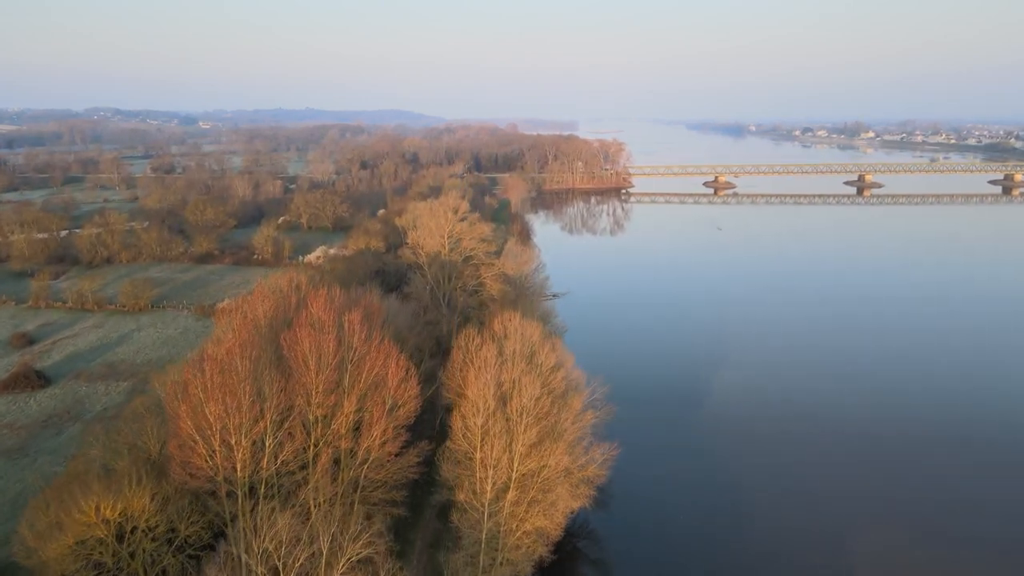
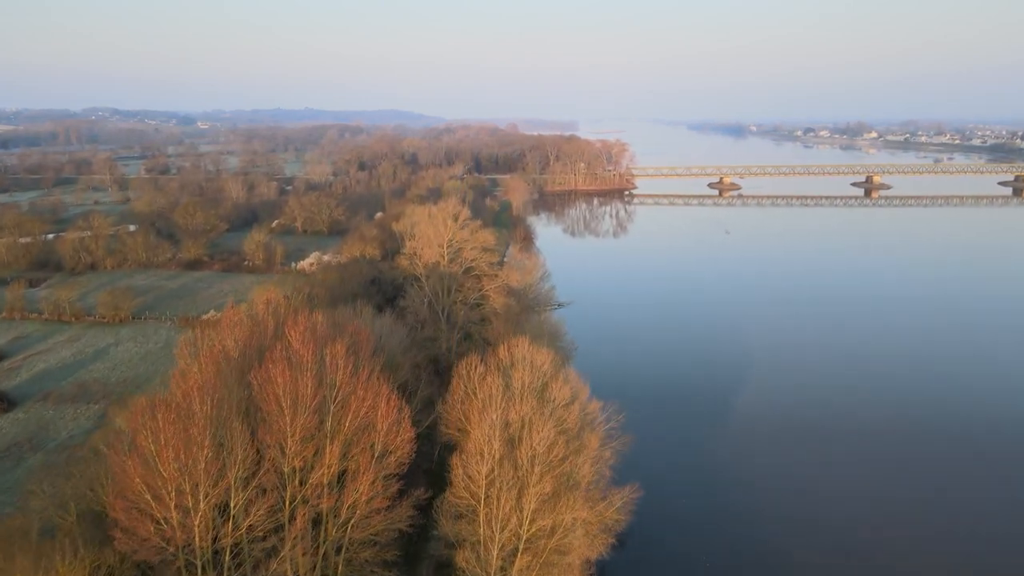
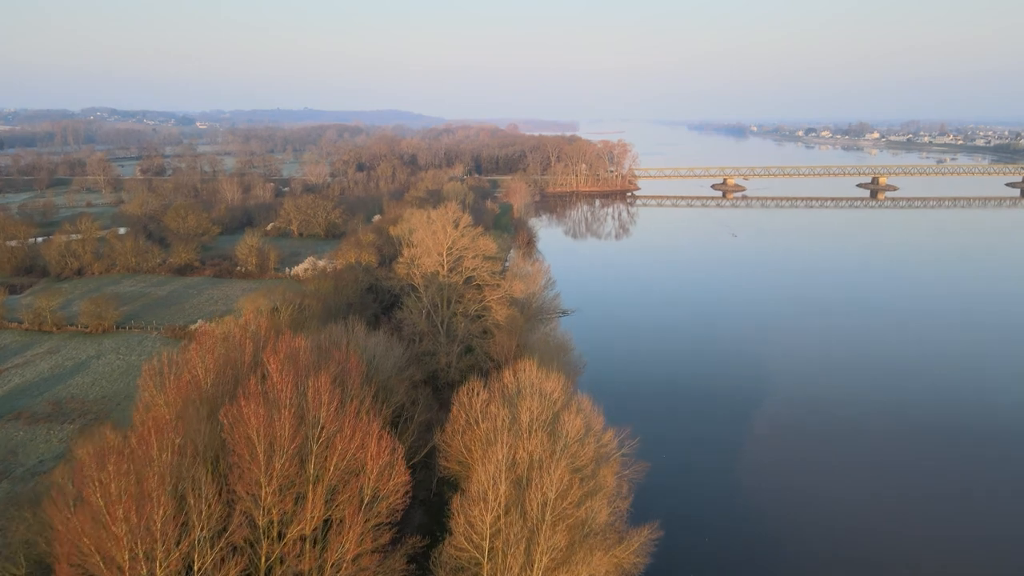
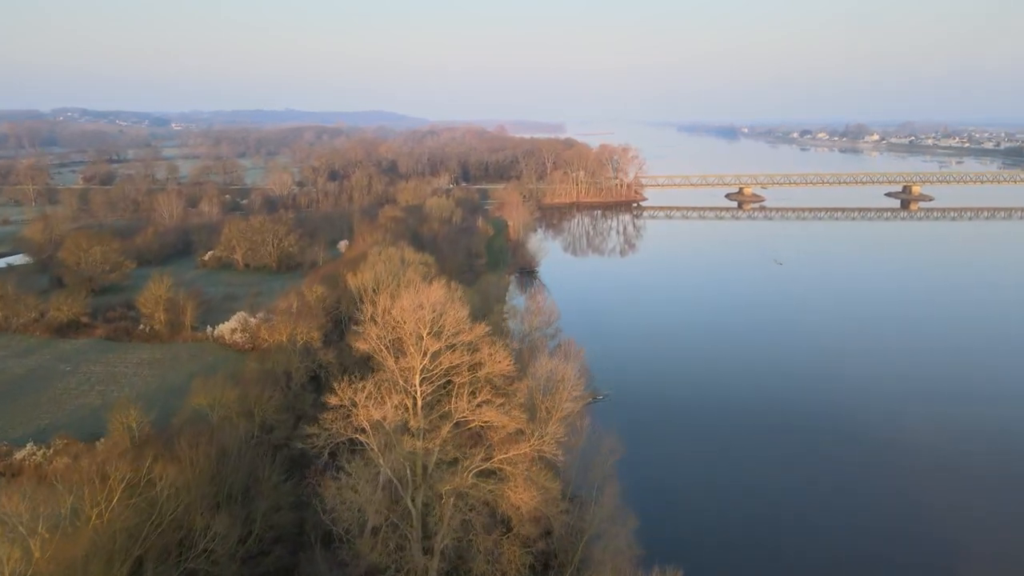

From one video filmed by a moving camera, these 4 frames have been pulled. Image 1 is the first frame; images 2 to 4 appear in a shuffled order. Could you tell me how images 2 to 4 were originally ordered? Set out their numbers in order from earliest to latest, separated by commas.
2, 3, 4
